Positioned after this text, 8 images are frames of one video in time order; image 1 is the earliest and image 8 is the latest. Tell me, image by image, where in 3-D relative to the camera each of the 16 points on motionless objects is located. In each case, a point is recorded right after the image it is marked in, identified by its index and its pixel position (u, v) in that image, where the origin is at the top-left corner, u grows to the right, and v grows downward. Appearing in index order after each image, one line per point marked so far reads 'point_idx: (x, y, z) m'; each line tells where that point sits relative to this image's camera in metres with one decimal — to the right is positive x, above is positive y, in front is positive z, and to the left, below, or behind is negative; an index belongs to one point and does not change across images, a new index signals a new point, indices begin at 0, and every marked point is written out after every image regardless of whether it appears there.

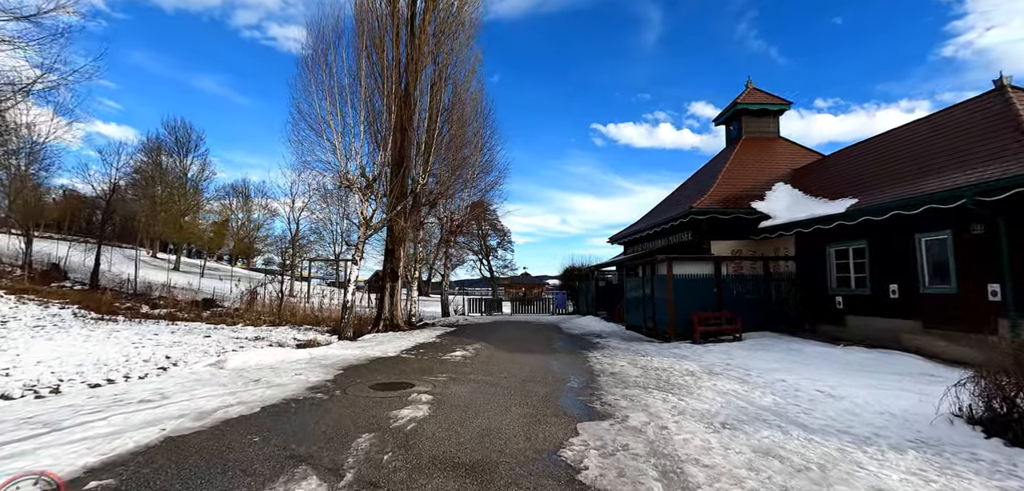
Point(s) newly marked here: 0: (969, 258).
0: (+8.1, -0.2, +8.1) m
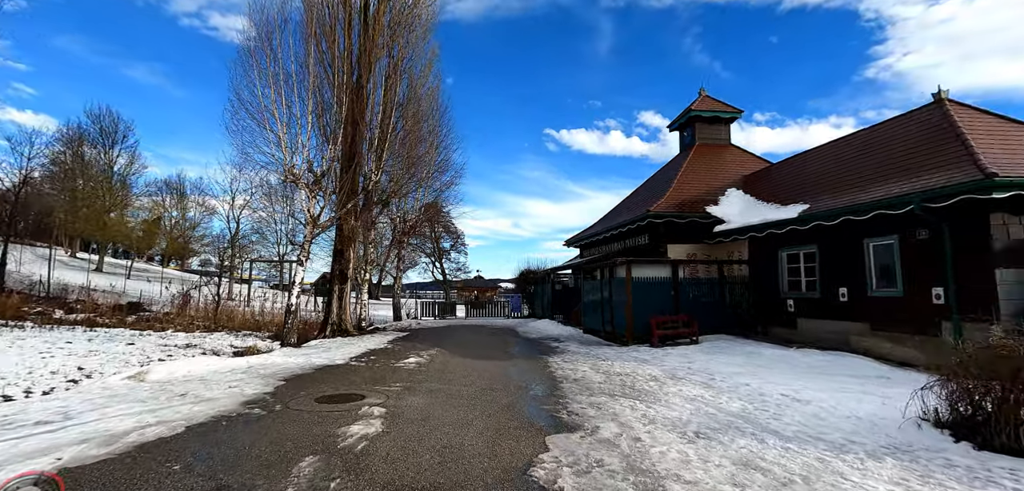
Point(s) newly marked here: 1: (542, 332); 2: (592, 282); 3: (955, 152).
0: (+7.4, -0.3, +8.5) m
1: (+0.9, -3.1, +17.0) m
2: (+2.6, -1.2, +15.8) m
3: (+8.1, +1.7, +8.4) m
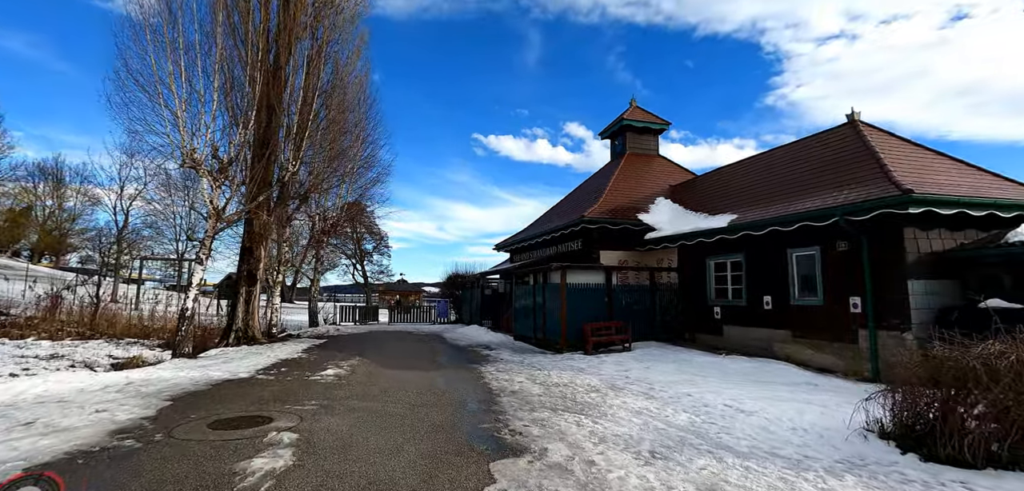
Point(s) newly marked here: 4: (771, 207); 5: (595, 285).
0: (+6.2, -0.5, +8.9) m
1: (-1.5, -3.2, +16.3) m
2: (+0.3, -1.4, +15.4) m
3: (+6.9, +1.5, +8.9) m
4: (+6.0, +0.9, +10.7) m
5: (+2.2, -1.1, +12.8) m
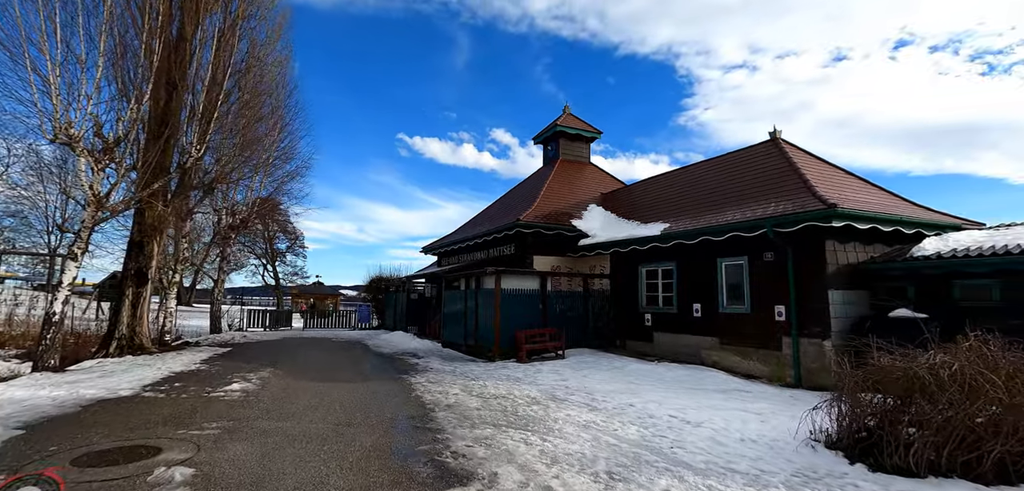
0: (+5.0, -0.7, +9.4) m
1: (-3.9, -3.3, +15.4) m
2: (-1.9, -1.5, +14.8) m
3: (+5.8, +1.2, +9.5) m
4: (+4.5, +0.7, +11.1) m
5: (+0.4, -1.2, +12.6) m
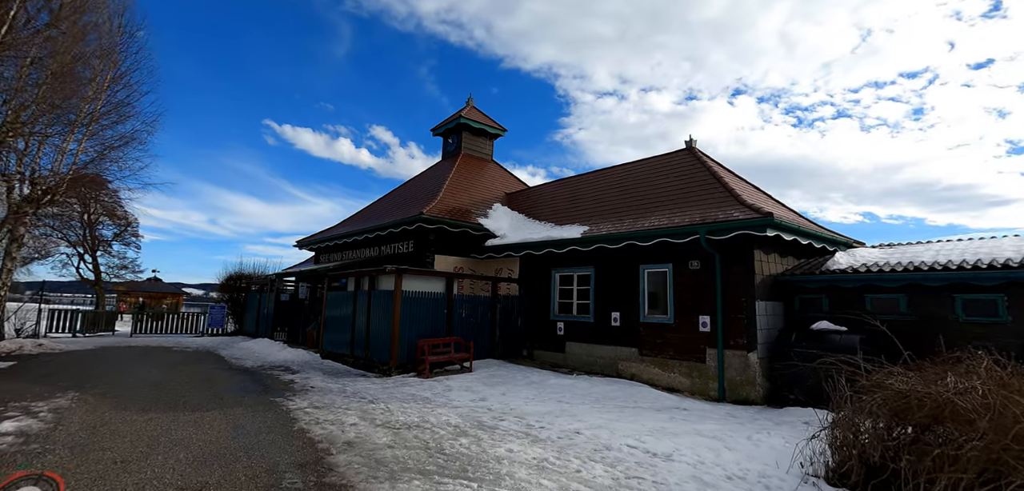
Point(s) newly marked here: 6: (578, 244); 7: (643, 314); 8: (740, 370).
0: (+3.4, -0.9, +9.1) m
1: (-6.8, -3.0, +12.6) m
2: (-4.7, -1.3, +12.6) m
3: (+4.2, +1.1, +9.5) m
4: (+2.6, +0.6, +10.7) m
5: (-1.8, -1.2, +11.0) m
6: (+1.5, 0.0, +10.8) m
7: (+2.8, -1.4, +9.8) m
8: (+4.0, -2.2, +8.2) m
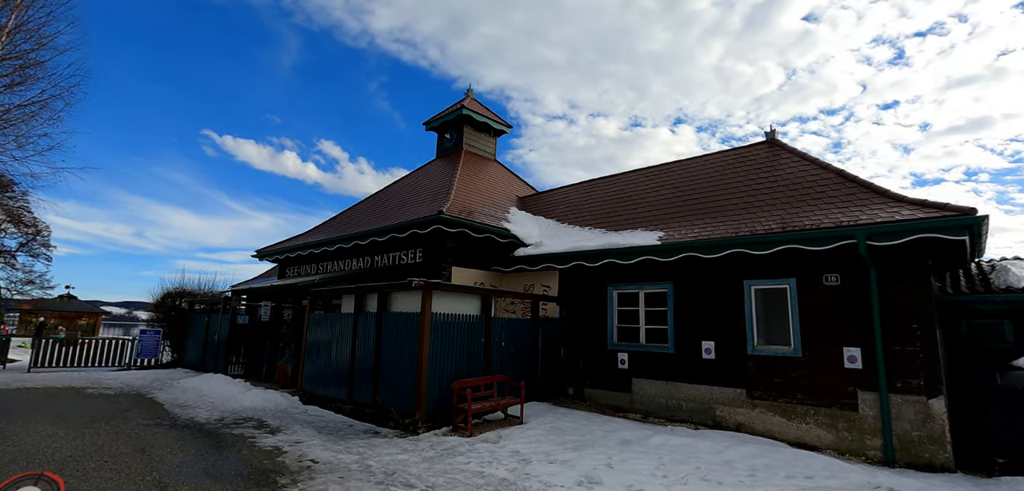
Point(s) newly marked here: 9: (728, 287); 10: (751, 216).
0: (+4.6, -1.0, +7.0) m
1: (-6.0, -3.1, +9.3) m
2: (-3.8, -1.5, +9.6) m
3: (+5.4, +0.9, +7.5) m
4: (+3.6, +0.4, +8.5) m
5: (-0.8, -1.3, +8.3) m
6: (+2.6, -0.1, +8.5) m
7: (+3.9, -1.6, +7.6) m
8: (+5.3, -2.3, +6.1) m
9: (+3.7, -0.7, +7.9) m
10: (+4.1, +0.5, +8.2) m
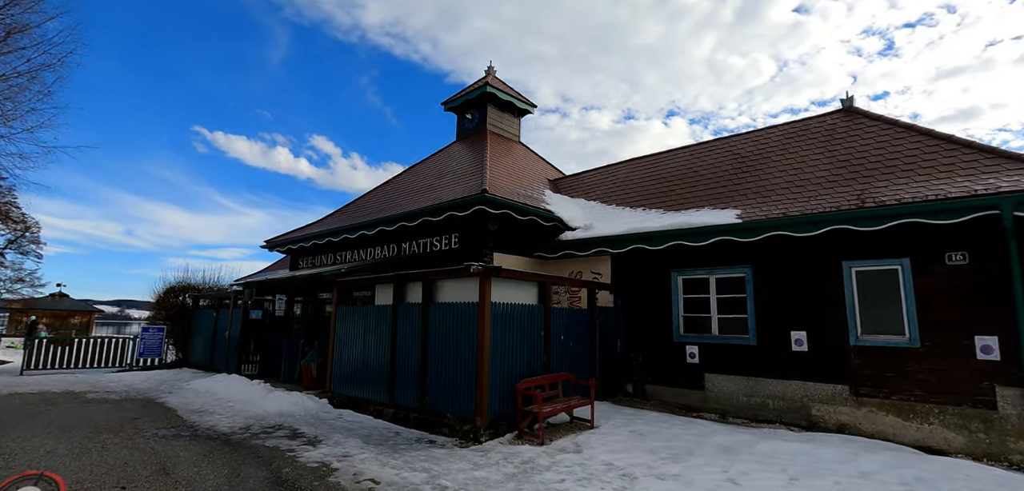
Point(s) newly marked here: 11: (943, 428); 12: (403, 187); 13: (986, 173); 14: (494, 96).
0: (+5.6, -0.7, +6.0) m
1: (-5.0, -2.8, +8.3) m
2: (-2.8, -1.2, +8.6) m
3: (+6.4, +1.3, +6.5) m
4: (+4.6, +0.8, +7.5) m
5: (+0.2, -1.0, +7.3) m
6: (+3.5, +0.2, +7.5) m
7: (+4.9, -1.3, +6.7) m
8: (+6.3, -2.0, +5.2) m
9: (+4.6, -0.4, +7.0) m
10: (+5.1, +0.9, +7.2) m
11: (+5.5, -2.3, +5.9) m
12: (-3.3, +1.7, +14.1) m
13: (+6.1, +0.9, +6.1) m
14: (-0.7, +4.8, +15.3) m
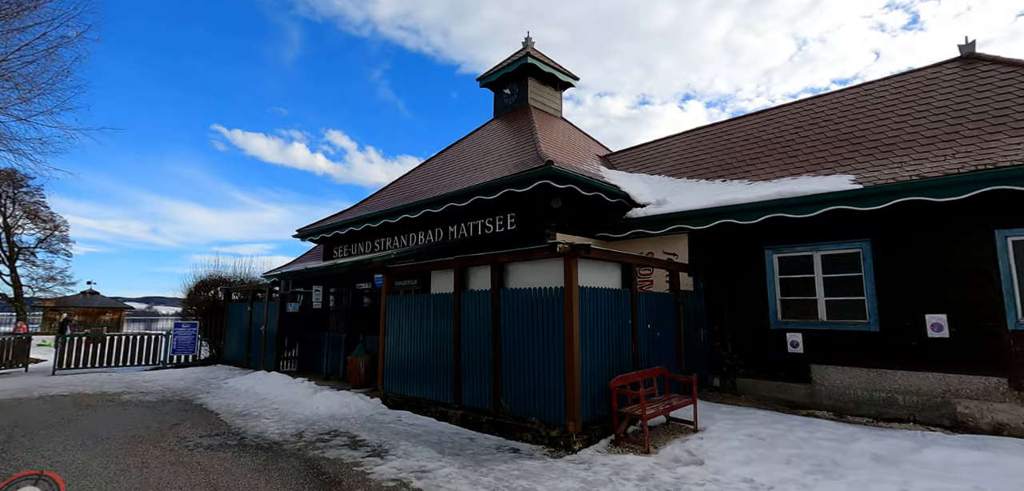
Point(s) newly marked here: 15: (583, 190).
0: (+6.7, -0.3, +4.9) m
1: (-3.8, -2.6, +7.5) m
2: (-1.7, -0.9, +7.7) m
3: (+7.4, +1.7, +5.3) m
4: (+5.6, +1.2, +6.4) m
5: (+1.3, -0.7, +6.4) m
6: (+4.6, +0.6, +6.4) m
7: (+6.0, -0.8, +5.5) m
8: (+7.4, -1.5, +4.0) m
9: (+5.7, +0.1, +5.9) m
10: (+6.1, +1.3, +6.0) m
11: (+6.6, -1.9, +4.8) m
12: (-2.0, +2.1, +13.2) m
13: (+7.1, +1.4, +4.9) m
14: (+0.5, +5.3, +14.3) m
15: (+1.2, +1.0, +8.5) m
